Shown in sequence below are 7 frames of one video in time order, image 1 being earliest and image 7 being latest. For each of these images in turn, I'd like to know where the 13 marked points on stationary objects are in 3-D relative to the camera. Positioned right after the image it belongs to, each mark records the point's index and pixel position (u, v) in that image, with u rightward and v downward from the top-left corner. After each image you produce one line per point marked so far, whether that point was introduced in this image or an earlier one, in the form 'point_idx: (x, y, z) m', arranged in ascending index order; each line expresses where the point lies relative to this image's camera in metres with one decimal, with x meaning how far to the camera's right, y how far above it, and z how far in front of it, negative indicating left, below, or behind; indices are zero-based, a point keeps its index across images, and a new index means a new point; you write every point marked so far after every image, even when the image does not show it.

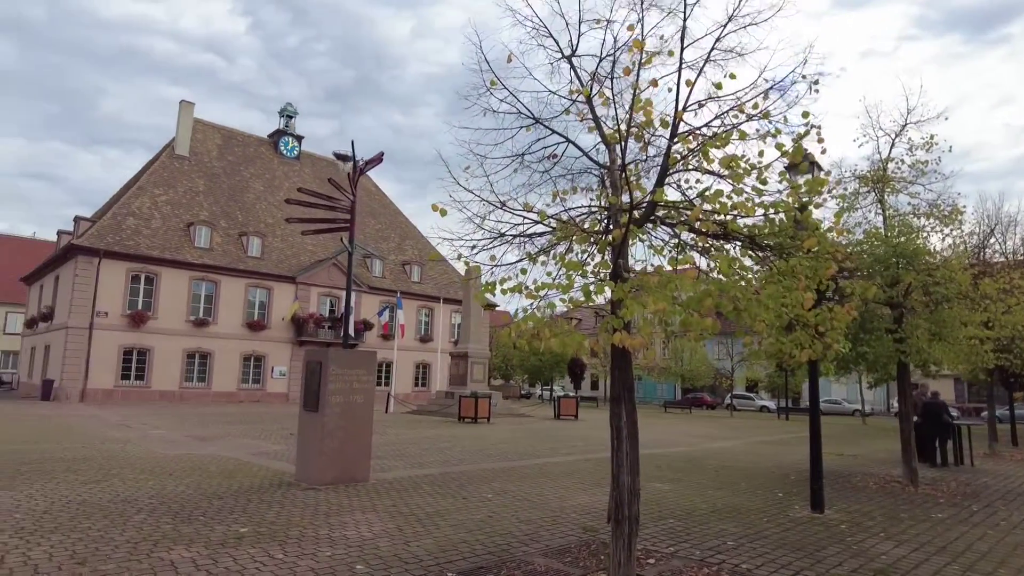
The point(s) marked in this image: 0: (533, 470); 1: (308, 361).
0: (+0.4, -3.3, +11.9) m
1: (-3.0, -1.1, +9.8) m
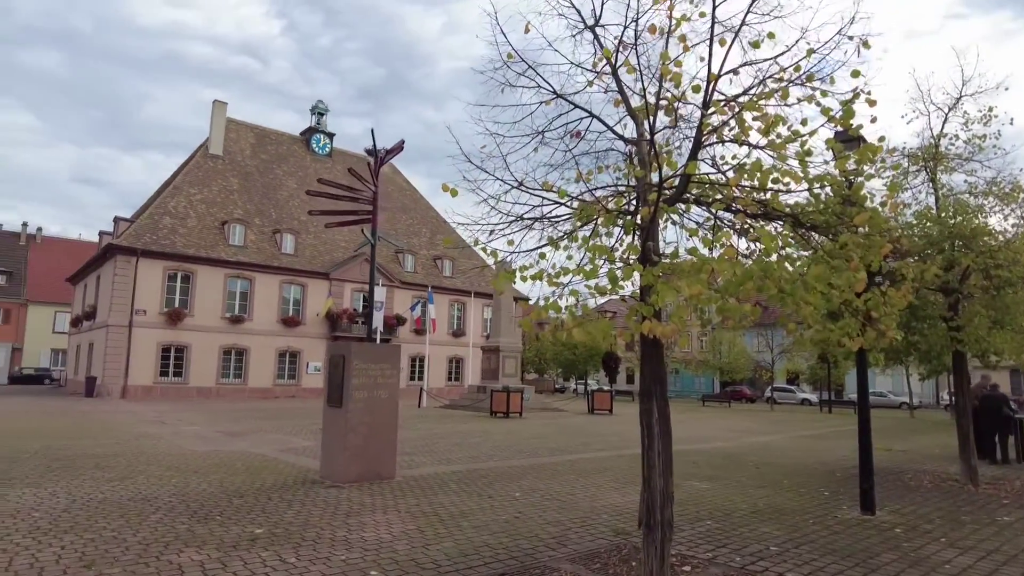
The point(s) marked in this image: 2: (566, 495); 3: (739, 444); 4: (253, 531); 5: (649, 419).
0: (+0.9, -3.1, +11.5) m
1: (-2.6, -1.0, +9.6) m
2: (+0.7, -2.7, +8.4) m
3: (+5.5, -3.8, +15.9) m
4: (-2.4, -2.3, +6.1) m
5: (+1.1, -1.1, +5.3) m
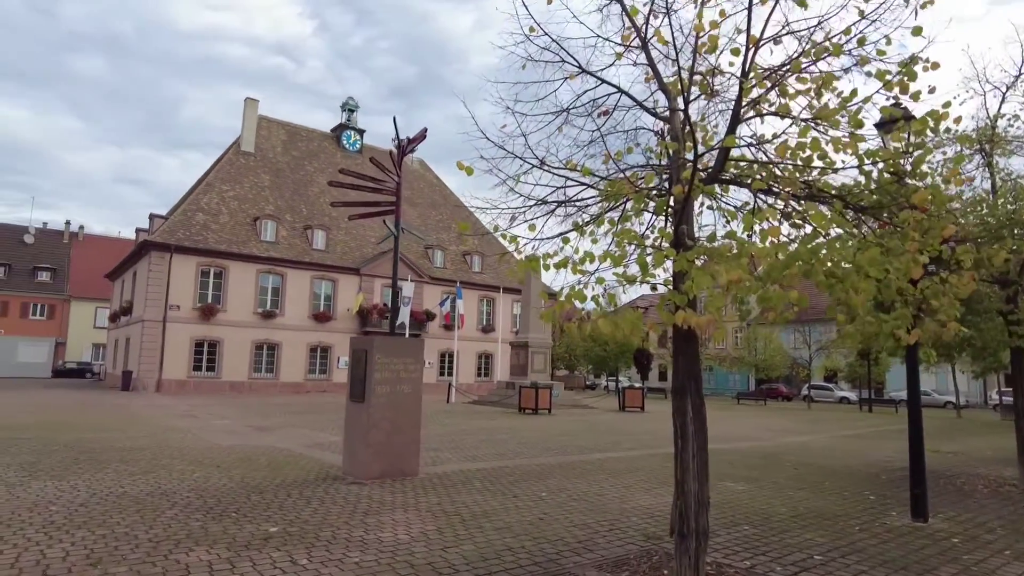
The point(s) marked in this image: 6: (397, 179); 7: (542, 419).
0: (+1.4, -3.0, +11.2) m
1: (-2.3, -0.9, +9.4) m
2: (+1.0, -2.6, +8.1) m
3: (+6.2, -3.6, +15.3) m
4: (-2.2, -2.2, +5.9) m
5: (+1.3, -1.0, +4.9) m
6: (-1.8, +1.7, +10.1) m
7: (+0.9, -4.0, +19.9) m
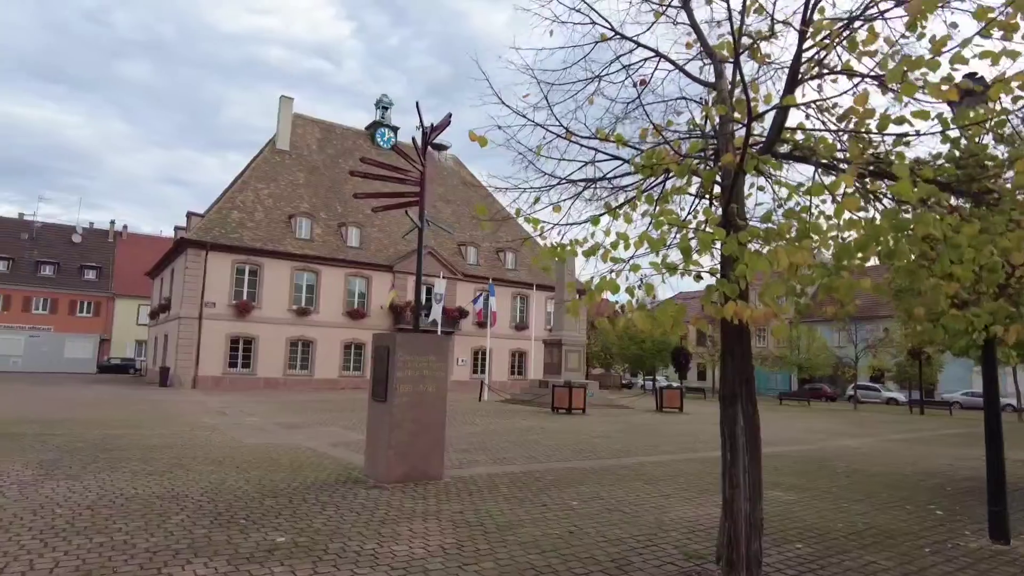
0: (+1.9, -2.9, +10.5) m
1: (-1.9, -0.8, +8.9) m
2: (+1.3, -2.5, +7.5) m
3: (+6.9, -3.5, +14.4) m
4: (-2.0, -2.1, +5.5) m
5: (+1.4, -0.9, +4.3) m
6: (-1.4, +1.8, +9.7) m
7: (+1.9, -3.9, +19.3) m
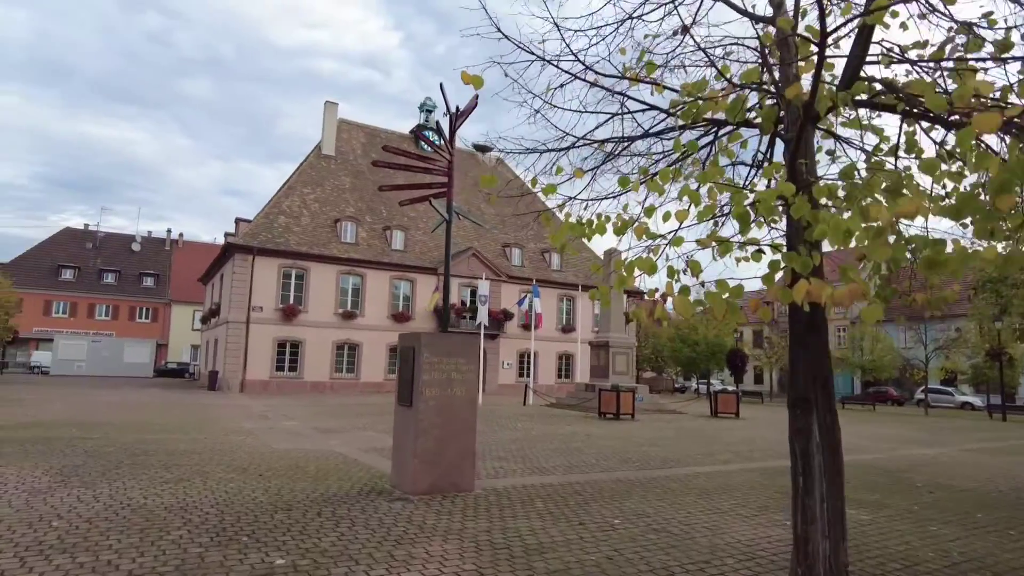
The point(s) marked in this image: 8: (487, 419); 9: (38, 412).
0: (+2.5, -2.9, +9.6) m
1: (-1.4, -0.8, +8.3) m
2: (+1.7, -2.4, +6.7) m
3: (+7.8, -3.4, +13.2) m
4: (-1.8, -2.1, +4.9) m
5: (+1.5, -0.8, +3.5) m
6: (-0.9, +1.8, +9.0) m
7: (+3.1, -3.8, +18.3) m
8: (-0.7, -3.7, +18.5) m
9: (-12.2, -3.2, +16.8) m
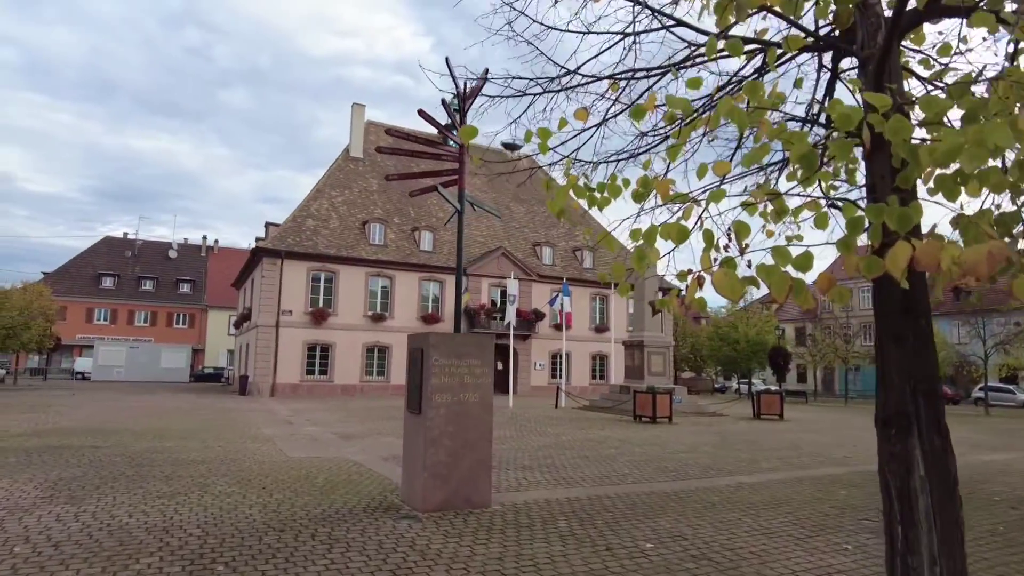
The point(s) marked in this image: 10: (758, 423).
0: (+2.8, -2.7, +8.7) m
1: (-1.2, -0.7, +7.6) m
2: (+1.9, -2.3, +5.8) m
3: (+8.3, -3.2, +11.9) m
4: (-1.7, -2.0, +4.2) m
5: (+1.5, -0.7, +2.6) m
6: (-0.7, +1.9, +8.3) m
7: (+3.9, -3.7, +17.4) m
8: (+0.1, -3.7, +17.7) m
9: (-11.4, -3.3, +16.7) m
10: (+7.5, -4.1, +19.8) m
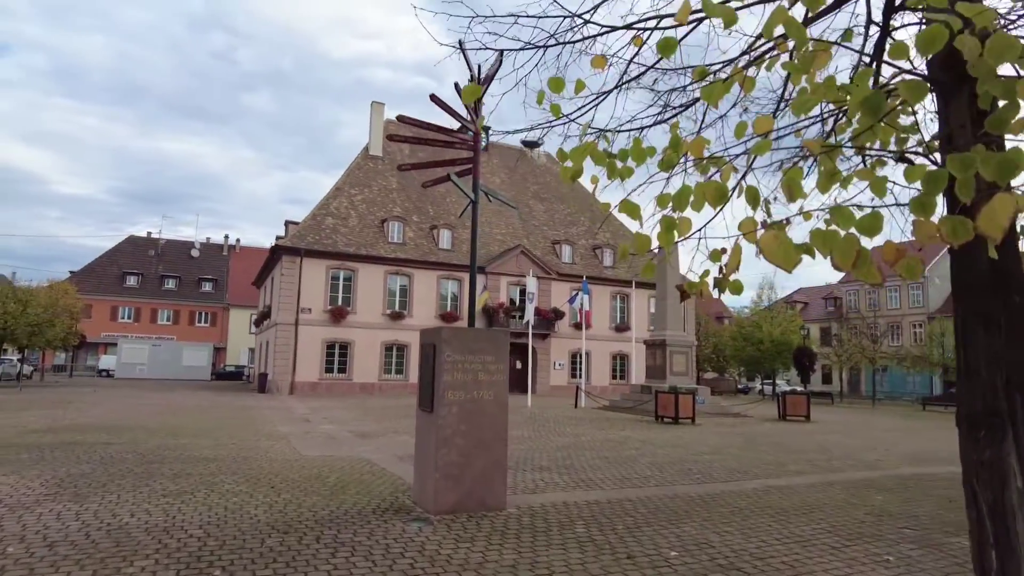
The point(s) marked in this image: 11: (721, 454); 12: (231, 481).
0: (+3.0, -2.7, +8.3) m
1: (-1.0, -0.6, +7.3) m
2: (+2.0, -2.2, +5.4) m
3: (+8.6, -3.1, +11.4) m
4: (-1.7, -1.9, +3.9) m
5: (+1.5, -0.6, +2.2) m
6: (-0.5, +2.0, +8.0) m
7: (+4.4, -3.7, +16.9) m
8: (+0.6, -3.6, +17.4) m
9: (-11.0, -3.2, +16.7) m
10: (+8.0, -4.0, +19.3) m
11: (+4.0, -3.2, +12.5) m
12: (-3.5, -2.4, +8.2) m
